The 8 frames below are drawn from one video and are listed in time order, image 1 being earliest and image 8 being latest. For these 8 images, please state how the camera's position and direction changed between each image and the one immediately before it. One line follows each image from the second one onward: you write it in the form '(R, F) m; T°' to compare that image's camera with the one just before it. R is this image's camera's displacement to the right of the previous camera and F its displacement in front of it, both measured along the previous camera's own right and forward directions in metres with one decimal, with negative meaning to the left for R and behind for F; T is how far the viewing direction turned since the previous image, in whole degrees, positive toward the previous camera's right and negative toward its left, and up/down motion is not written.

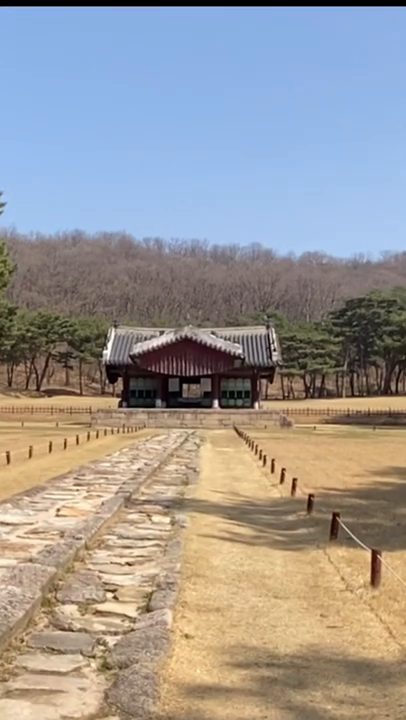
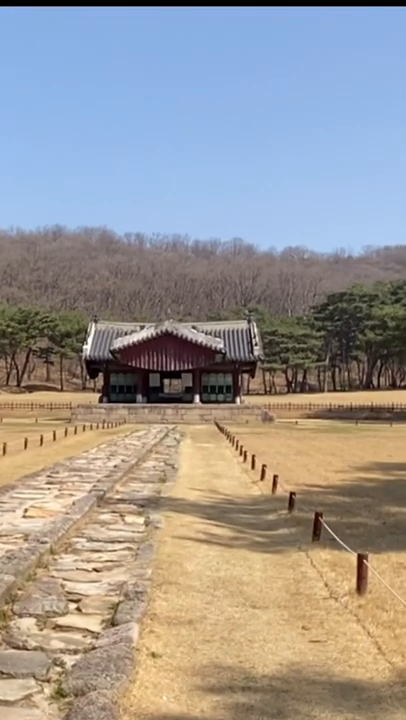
(+0.1, +0.6) m; +1°
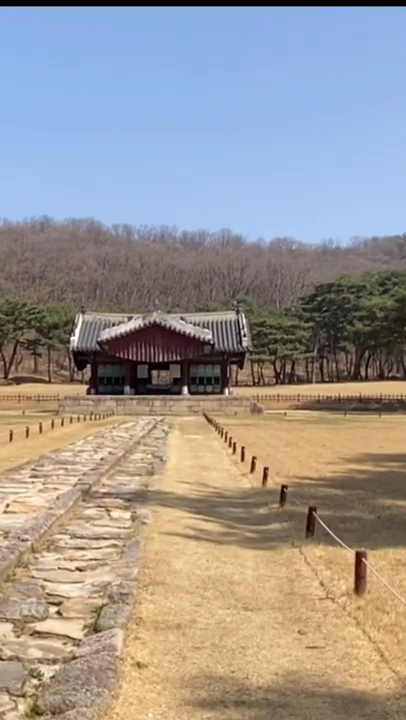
(0.0, +0.4) m; +1°
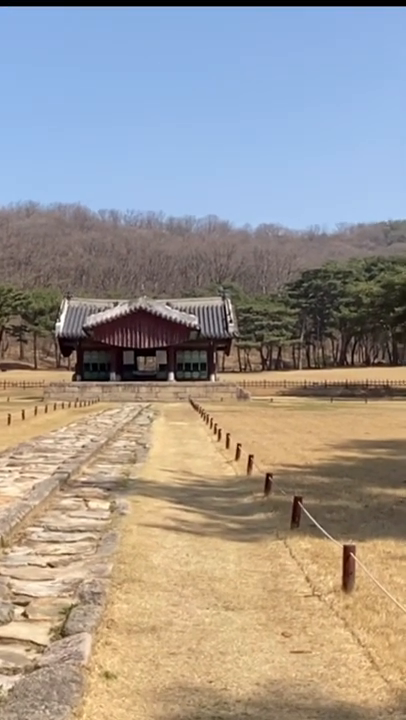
(+0.1, +0.5) m; +1°
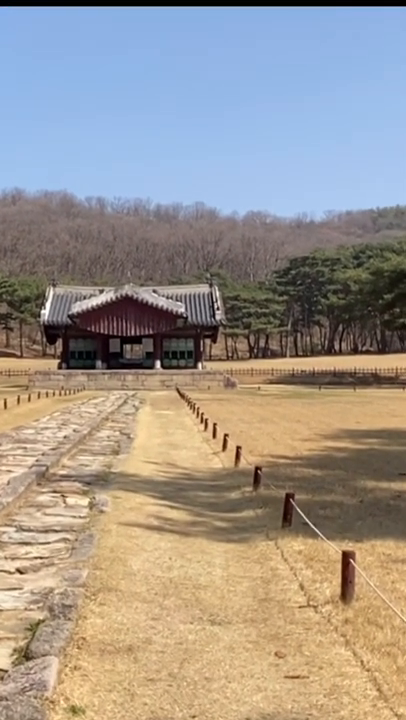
(0.0, +0.6) m; +1°
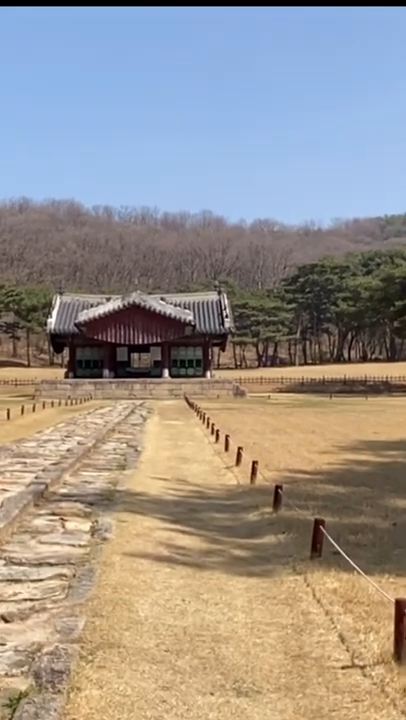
(-0.1, +1.1) m; 0°
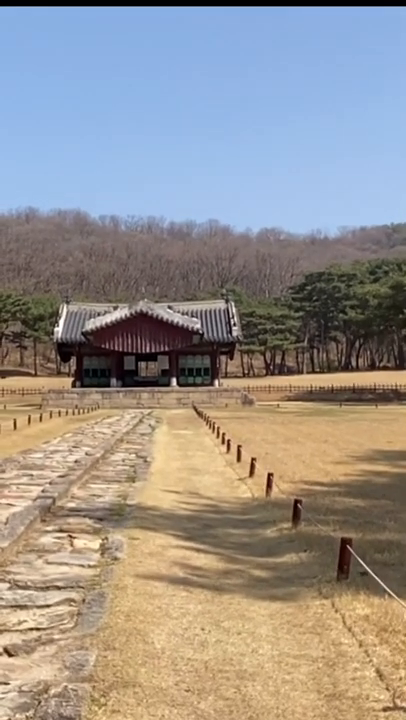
(-0.1, +0.5) m; 0°
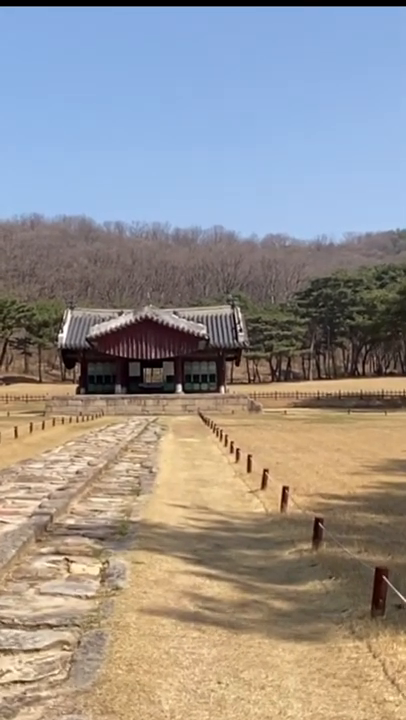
(-0.1, +0.9) m; 0°
